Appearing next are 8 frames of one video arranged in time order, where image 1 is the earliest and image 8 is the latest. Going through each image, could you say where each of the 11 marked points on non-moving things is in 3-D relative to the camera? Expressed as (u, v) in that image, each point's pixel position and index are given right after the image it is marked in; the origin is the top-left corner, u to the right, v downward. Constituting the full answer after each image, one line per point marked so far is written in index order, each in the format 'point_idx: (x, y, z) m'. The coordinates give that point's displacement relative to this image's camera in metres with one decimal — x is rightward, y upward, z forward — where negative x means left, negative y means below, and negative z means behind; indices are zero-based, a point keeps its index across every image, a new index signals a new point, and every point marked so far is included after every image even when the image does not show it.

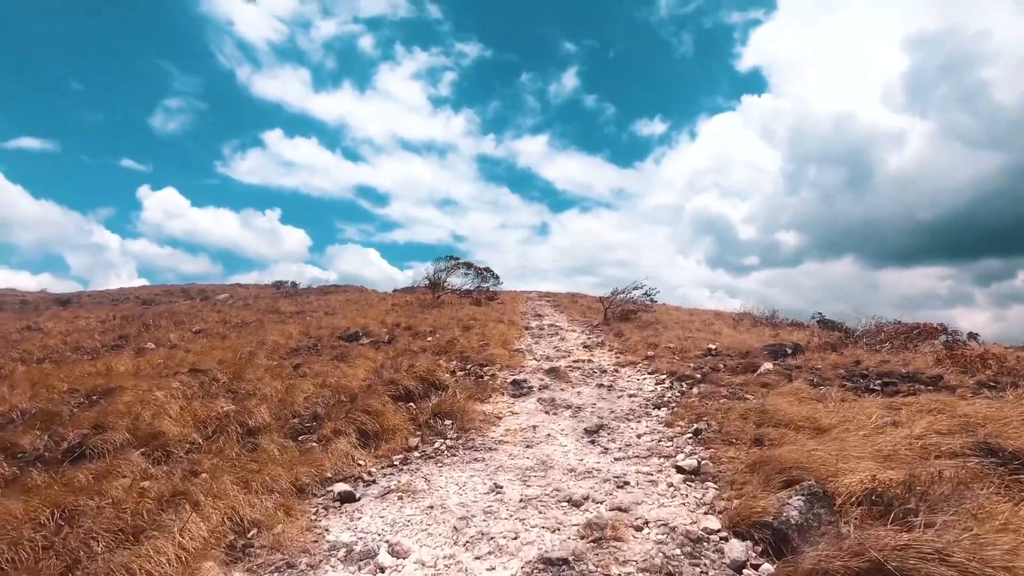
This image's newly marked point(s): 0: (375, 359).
0: (-3.8, -2.1, +15.1) m
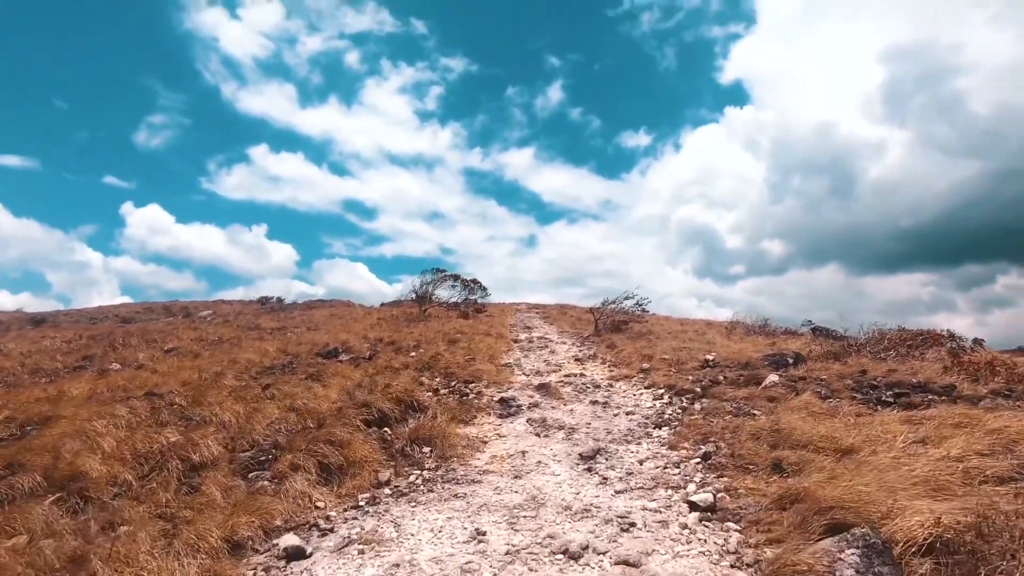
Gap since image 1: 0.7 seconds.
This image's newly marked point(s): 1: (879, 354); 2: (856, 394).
0: (-4.2, -2.4, +14.0) m
1: (+11.0, -1.9, +16.2) m
2: (+7.7, -2.4, +12.1) m
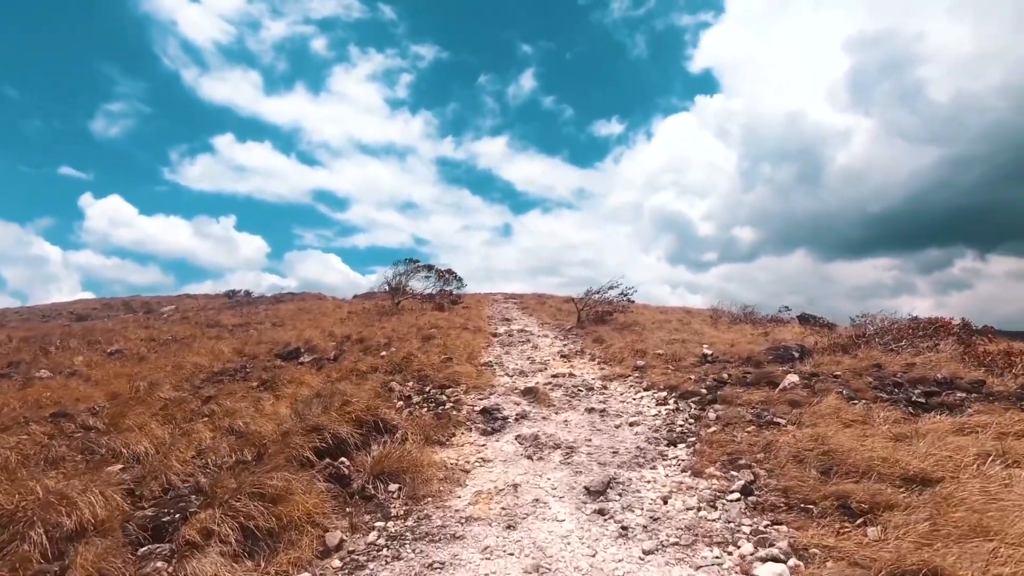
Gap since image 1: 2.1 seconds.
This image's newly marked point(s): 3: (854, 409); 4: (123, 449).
0: (-4.6, -2.3, +12.1) m
1: (+10.5, -1.6, +15.0) m
2: (+7.4, -2.1, +10.8) m
3: (+5.9, -2.1, +9.4) m
4: (-5.5, -2.2, +7.6) m
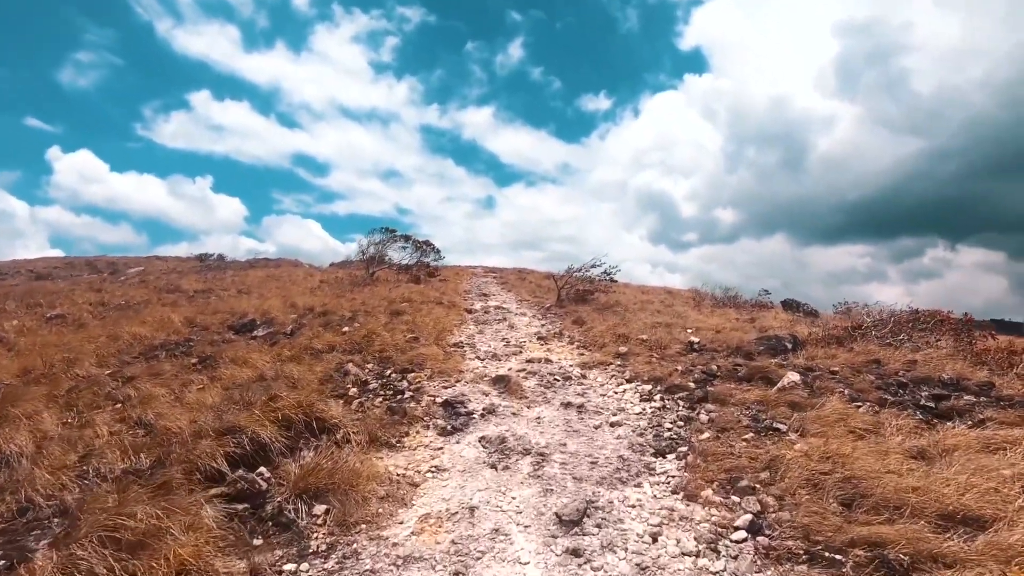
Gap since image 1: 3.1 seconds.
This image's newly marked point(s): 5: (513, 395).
0: (-5.2, -1.7, +10.7) m
1: (+9.8, -1.3, +14.1) m
2: (+6.8, -2.0, +9.8) m
3: (+5.4, -2.0, +8.3) m
4: (-5.9, -1.8, +6.1) m
5: (0.0, -2.0, +10.3) m
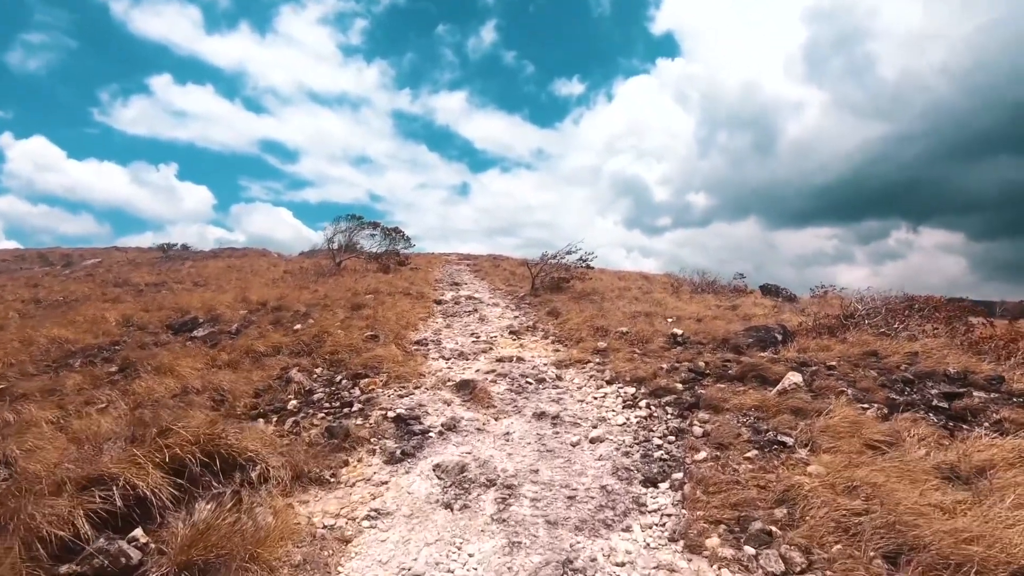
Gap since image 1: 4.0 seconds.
0: (-5.8, -1.7, +9.2) m
1: (+9.0, -0.9, +13.2) m
2: (+6.2, -1.8, +8.8) m
3: (+4.9, -1.8, +7.3) m
4: (-6.3, -1.9, +4.6) m
5: (-0.5, -1.9, +9.0) m
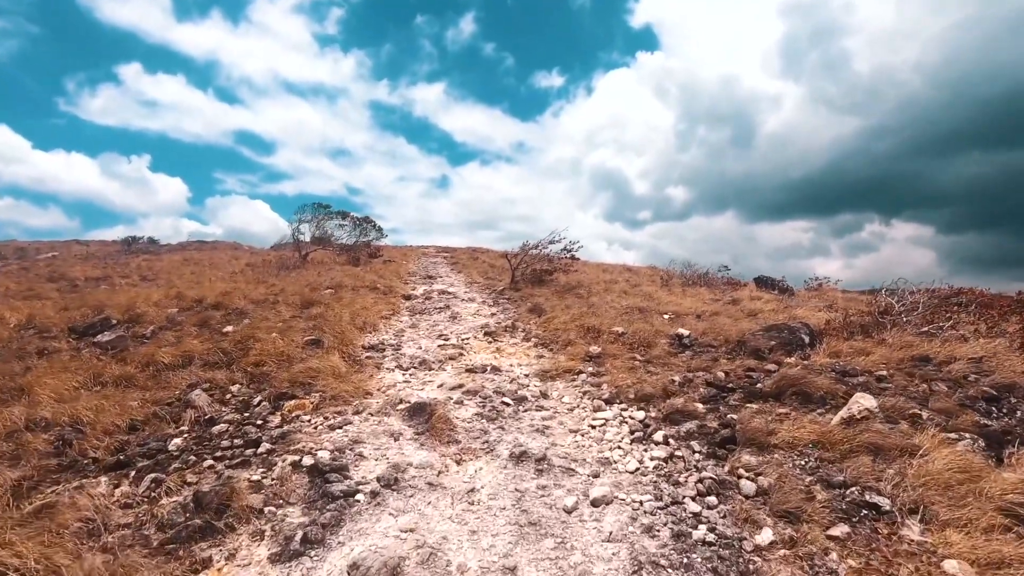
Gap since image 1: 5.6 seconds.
0: (-6.2, -1.6, +6.6) m
1: (+8.5, -0.8, +11.1) m
2: (+5.9, -1.7, +6.7) m
3: (+4.6, -1.7, +5.1) m
4: (-6.5, -1.9, +2.0) m
5: (-0.9, -1.8, +6.6) m
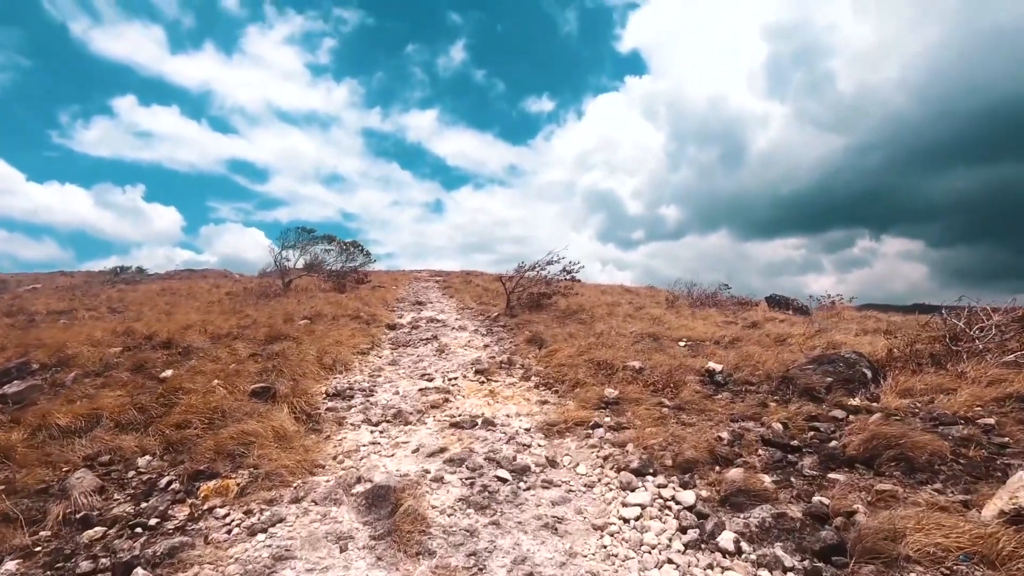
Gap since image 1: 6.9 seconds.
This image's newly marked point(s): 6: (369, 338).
0: (-6.2, -2.0, +4.5) m
1: (+8.4, -1.1, +9.2) m
2: (+5.9, -1.9, +4.7) m
3: (+4.6, -1.9, +3.1) m
4: (-6.5, -2.1, -0.1) m
5: (-0.9, -2.2, +4.5) m
6: (-4.1, -1.4, +15.4) m
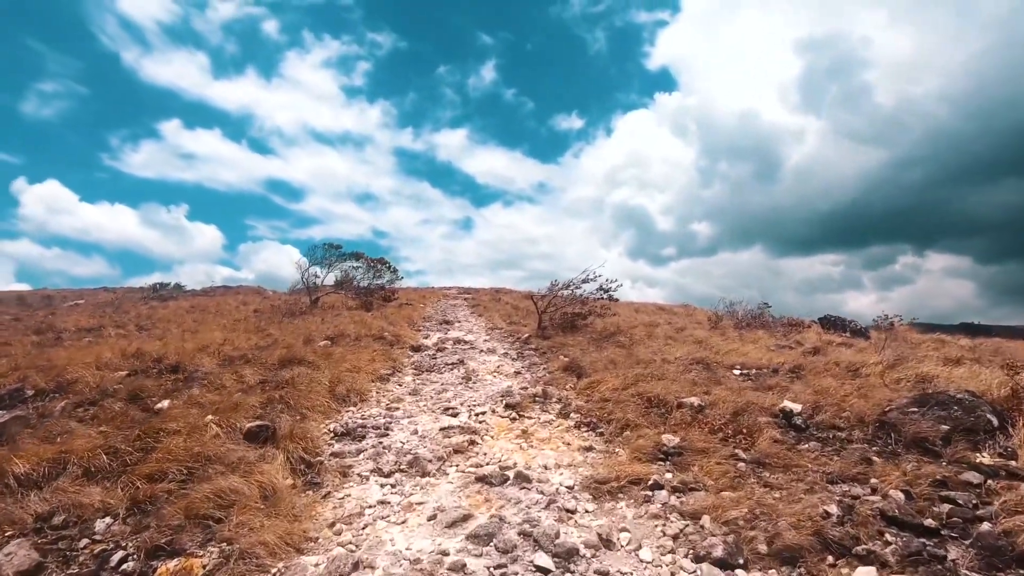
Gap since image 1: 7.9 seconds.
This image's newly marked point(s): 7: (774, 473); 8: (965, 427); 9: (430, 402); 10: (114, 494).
0: (-5.9, -2.2, +3.4) m
1: (+9.0, -1.5, +7.3) m
2: (+6.1, -2.1, +3.0) m
3: (+4.8, -2.1, +1.4) m
4: (-6.5, -2.2, -1.2) m
5: (-0.6, -2.4, +3.2) m
6: (-3.2, -2.0, +14.2) m
7: (+3.0, -2.0, +6.3) m
8: (+5.9, -1.8, +7.0) m
9: (-1.6, -2.2, +10.6) m
10: (-4.3, -2.2, +5.9) m
